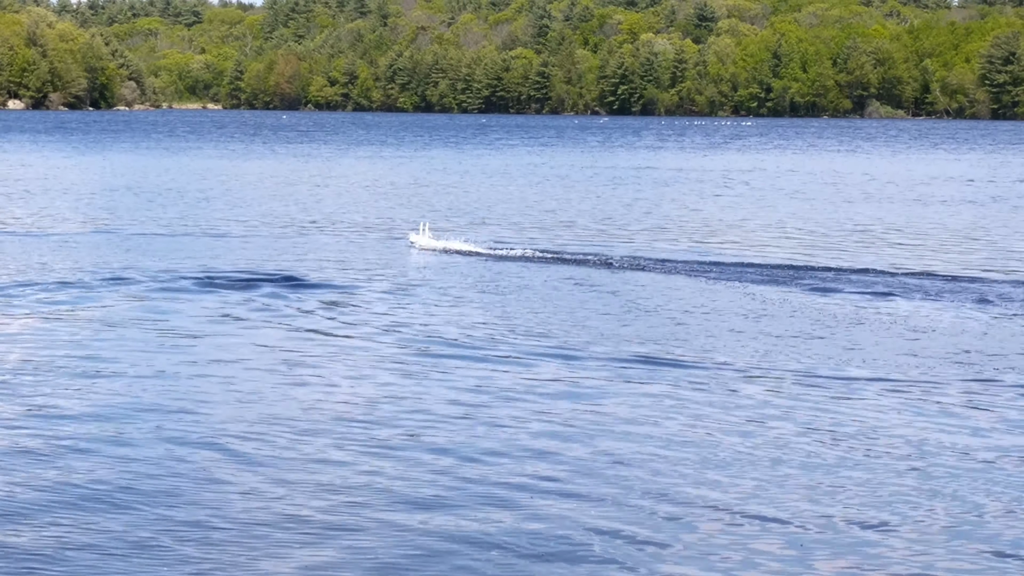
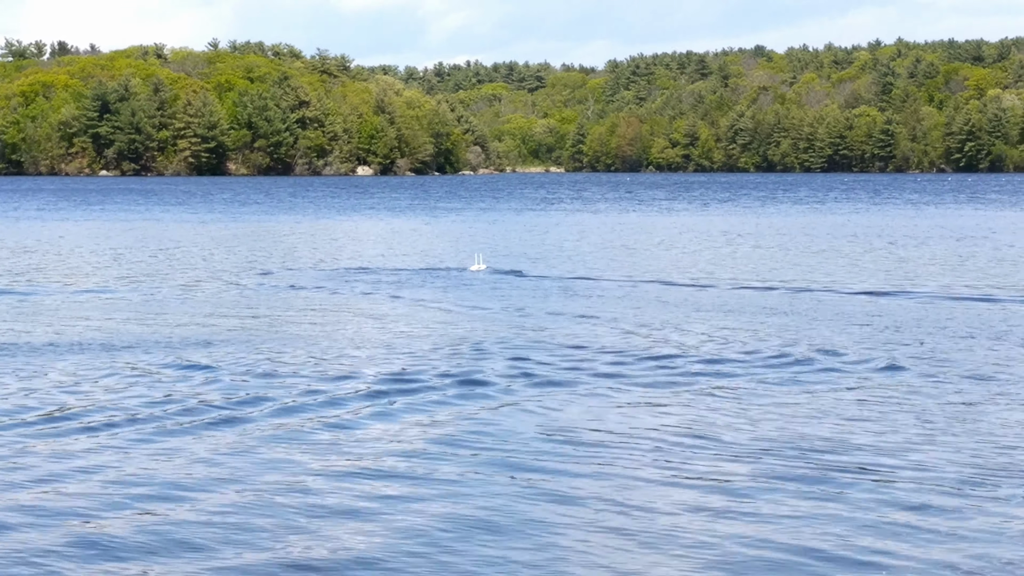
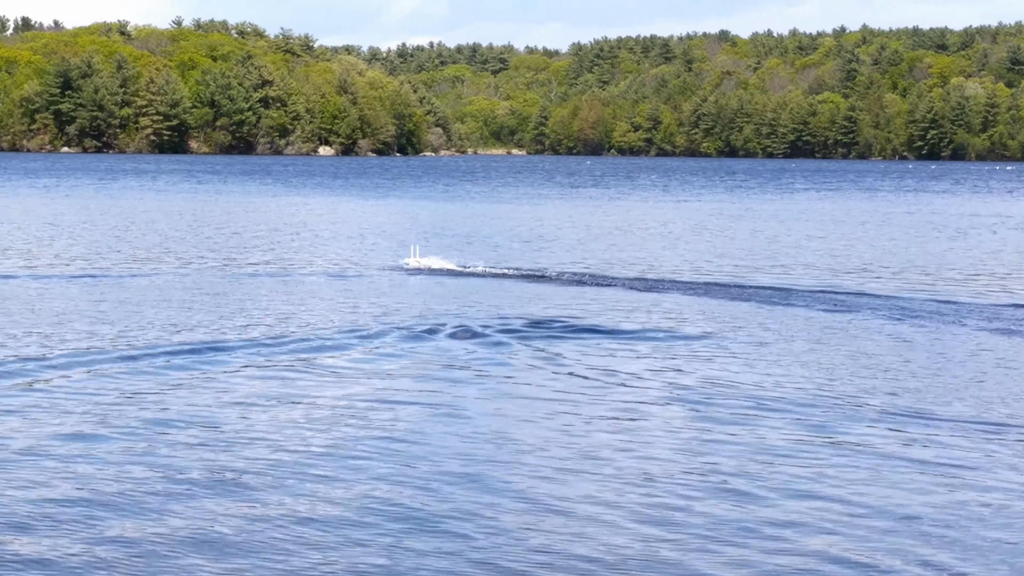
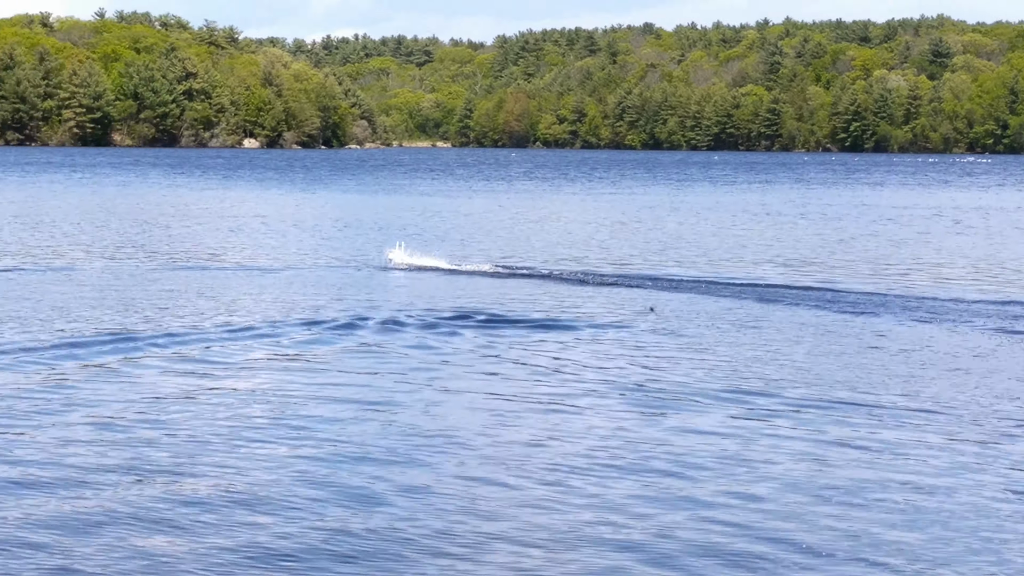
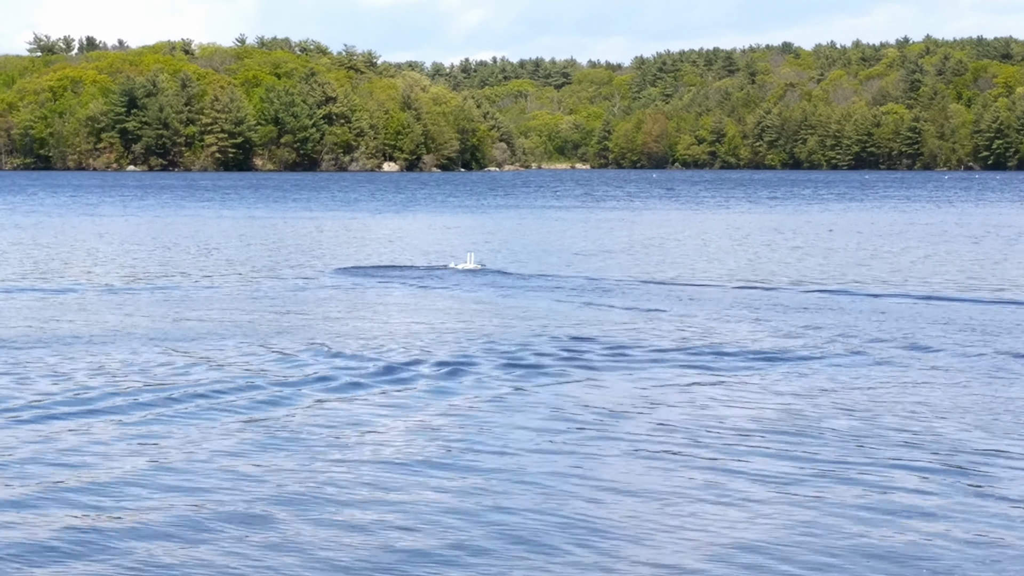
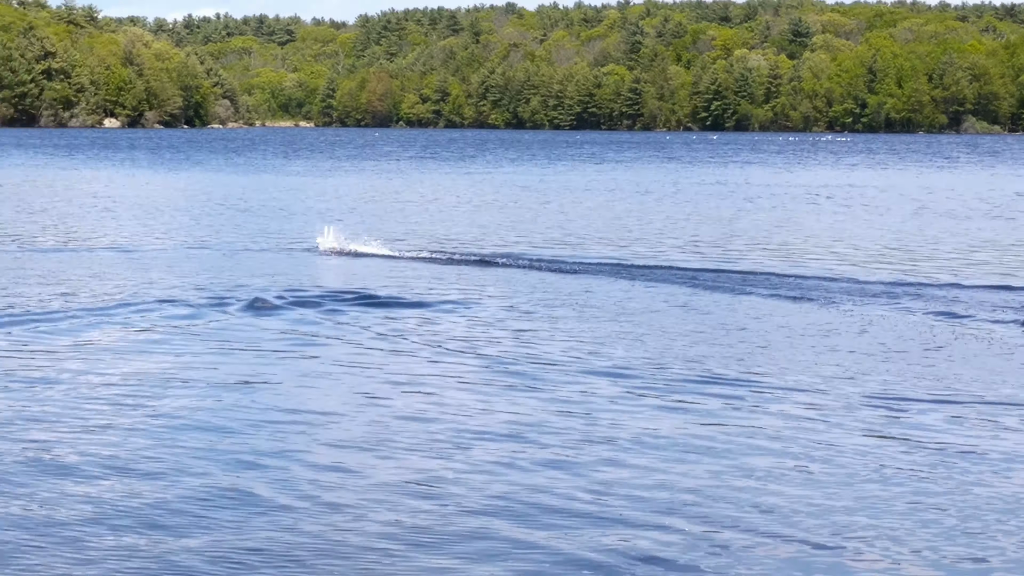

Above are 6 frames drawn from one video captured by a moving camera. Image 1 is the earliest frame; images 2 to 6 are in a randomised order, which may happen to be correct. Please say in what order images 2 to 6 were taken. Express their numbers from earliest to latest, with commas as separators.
6, 4, 3, 5, 2
